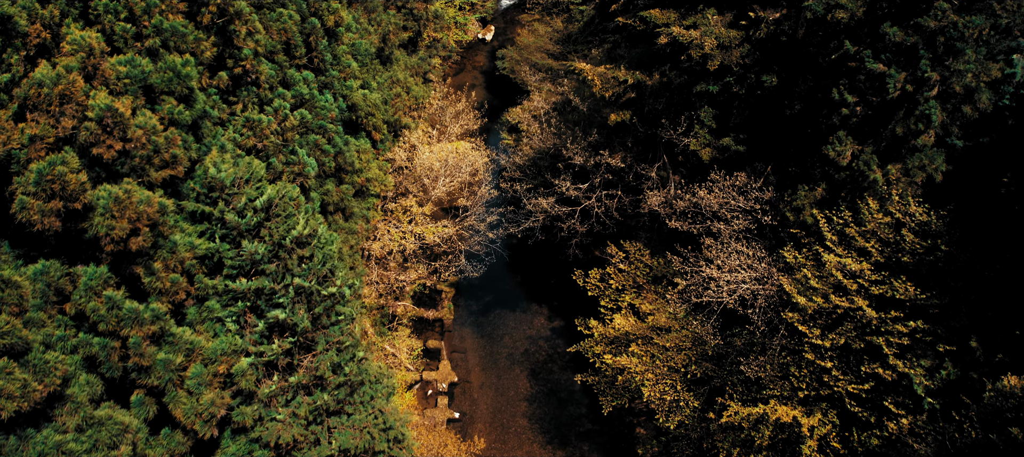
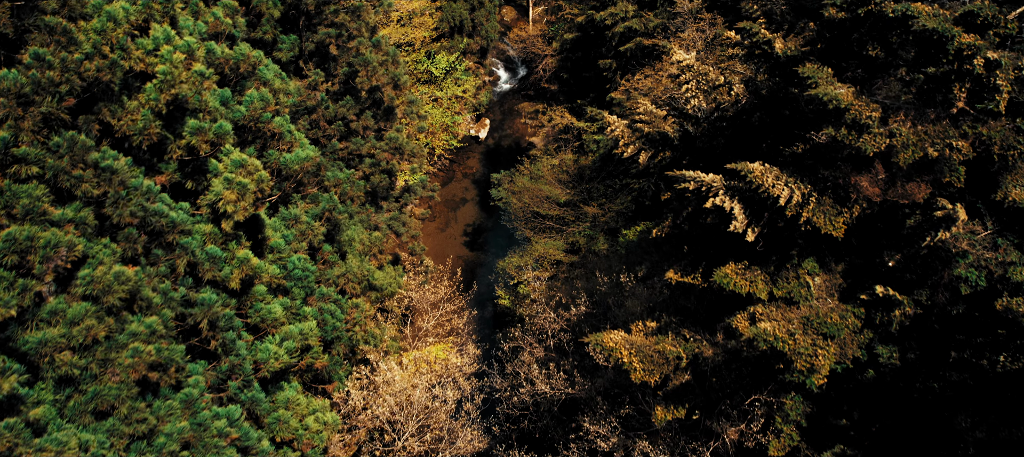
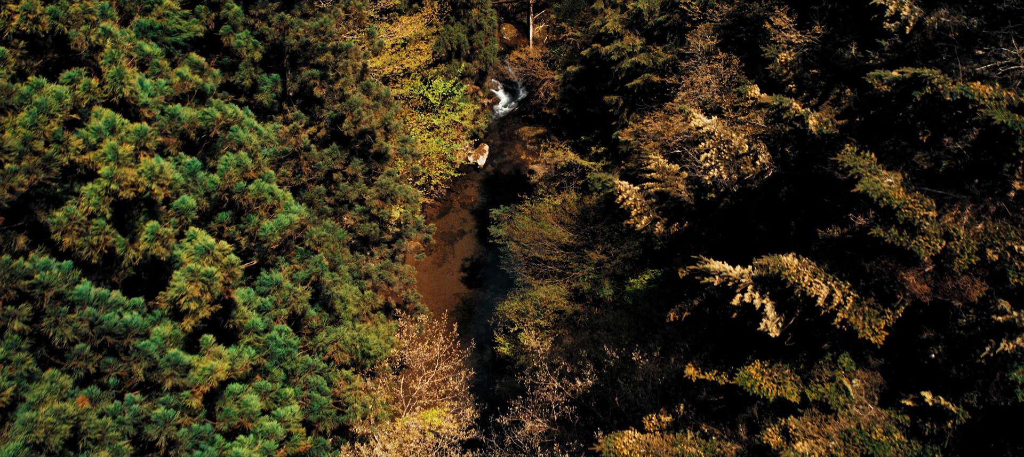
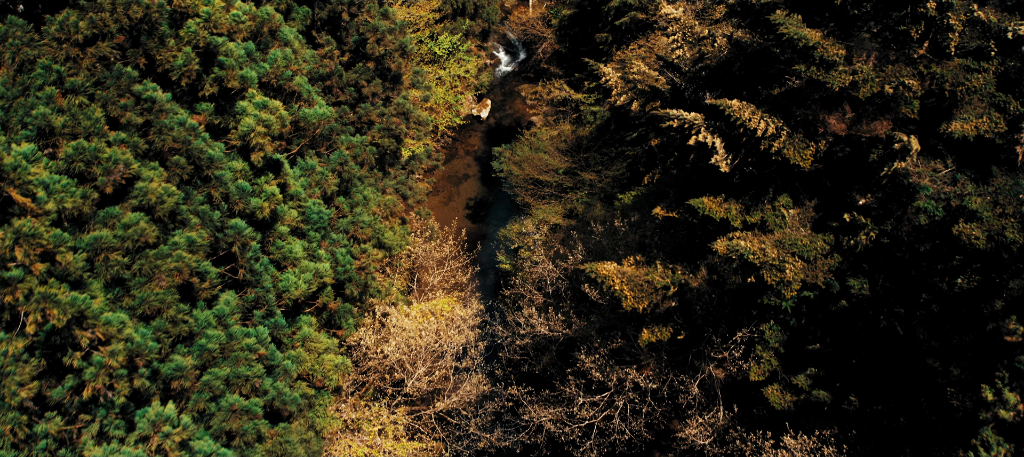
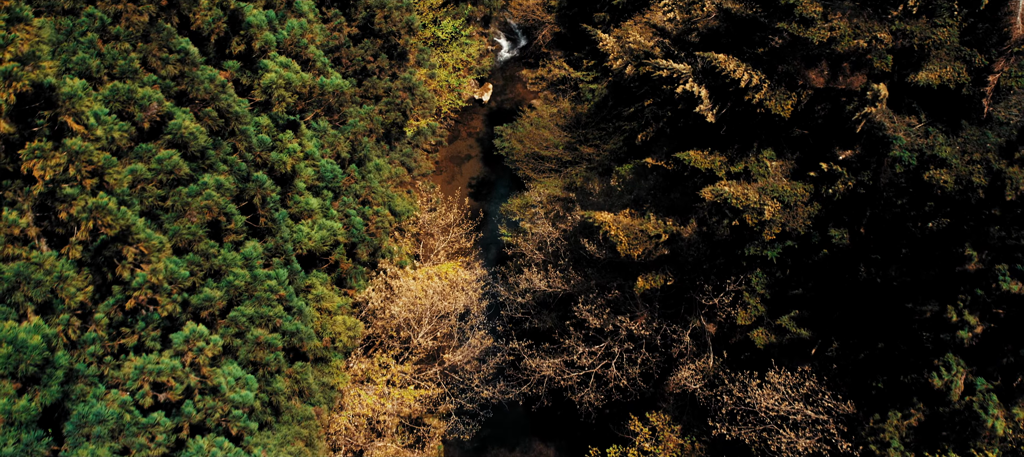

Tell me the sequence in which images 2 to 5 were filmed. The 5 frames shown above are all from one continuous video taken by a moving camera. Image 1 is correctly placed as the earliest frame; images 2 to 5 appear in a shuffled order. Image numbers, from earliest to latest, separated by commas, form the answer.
5, 4, 2, 3
